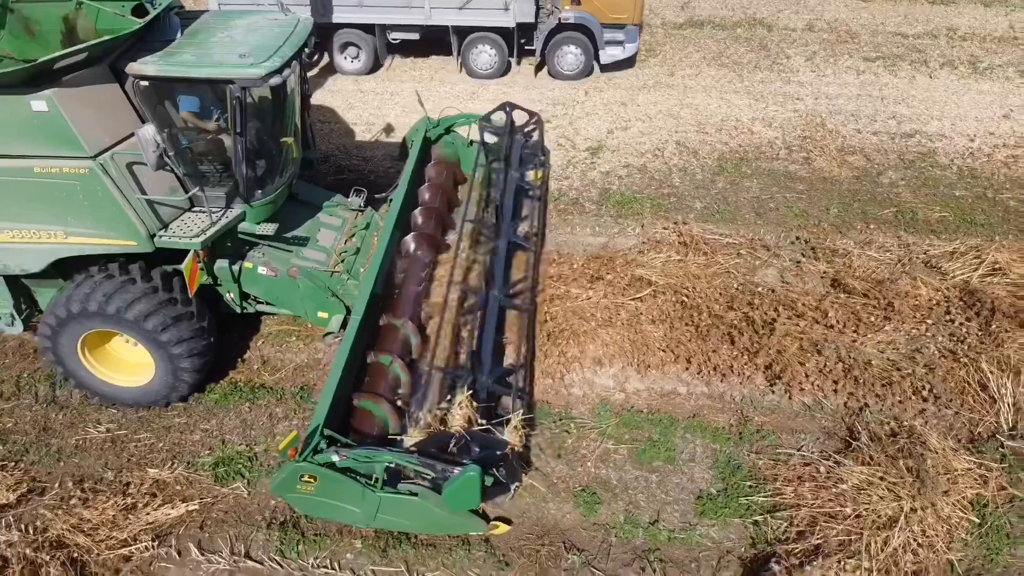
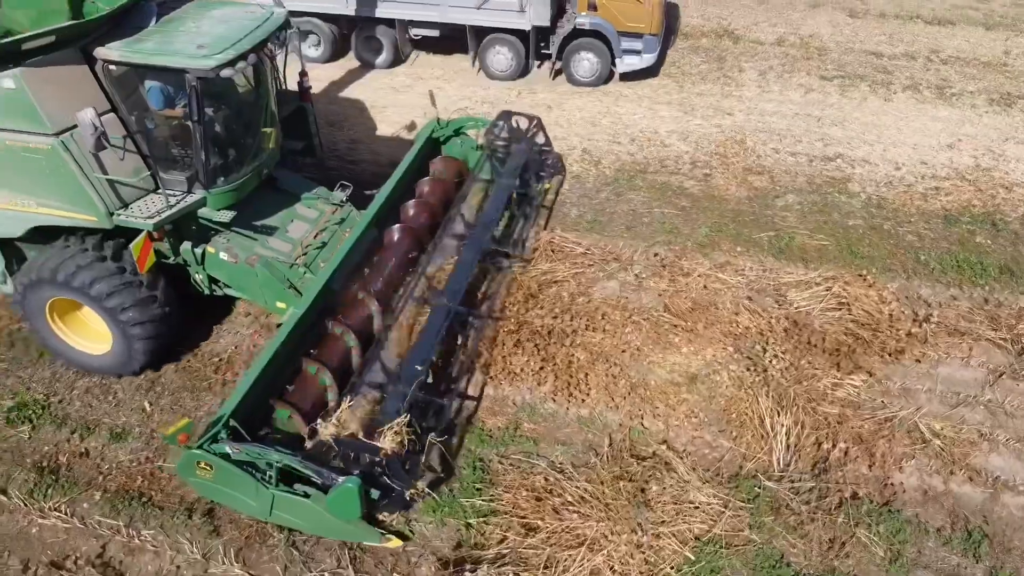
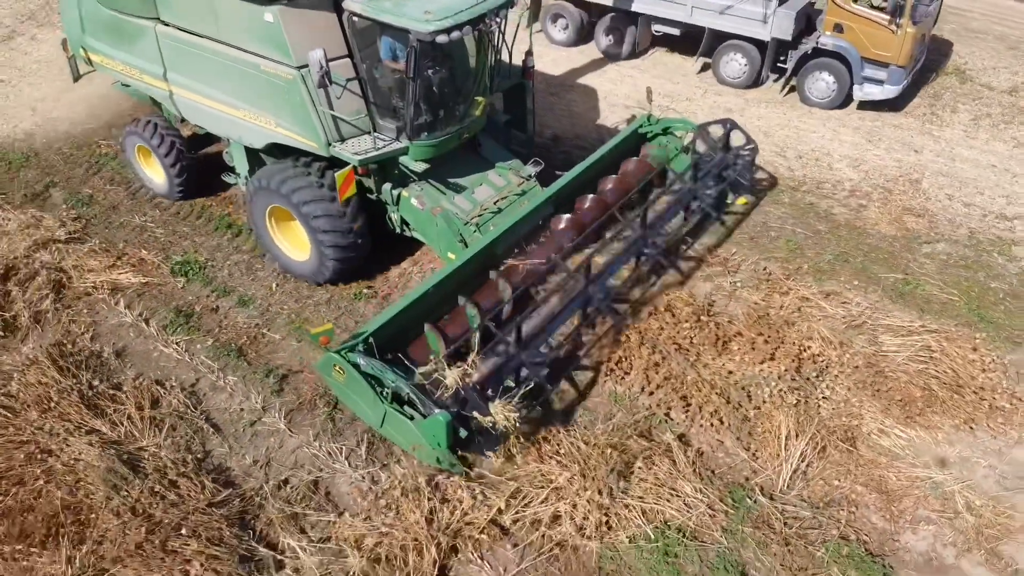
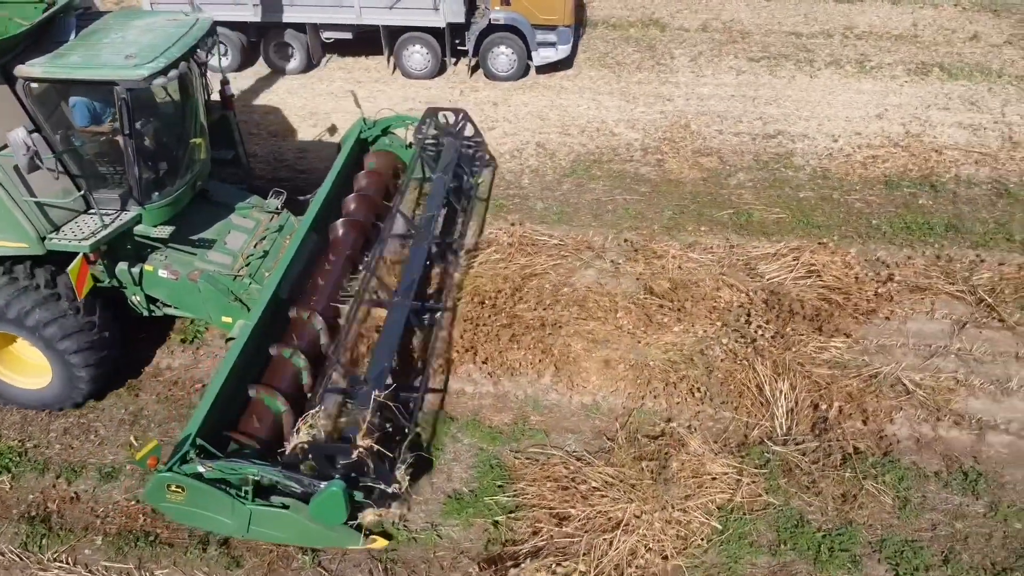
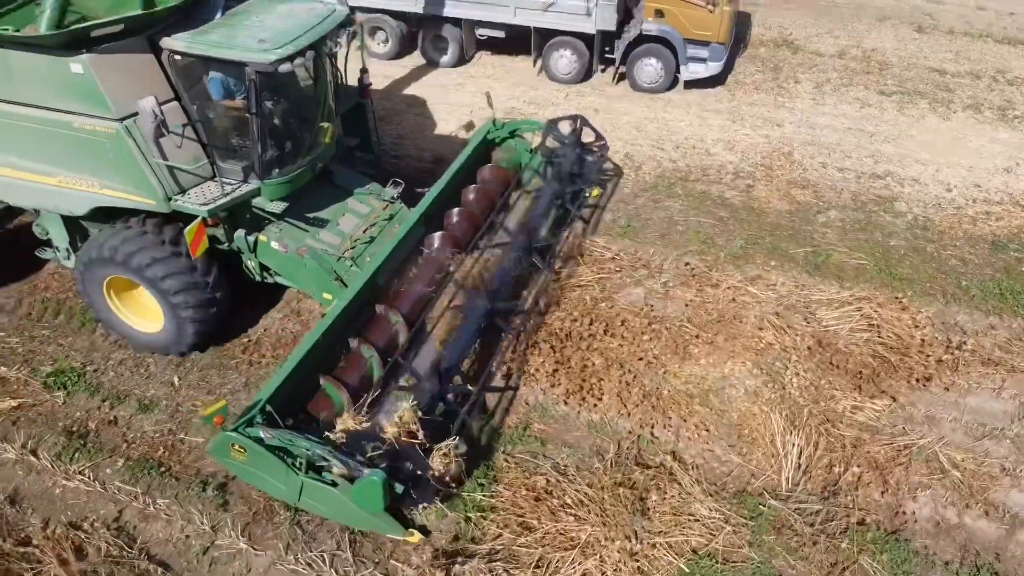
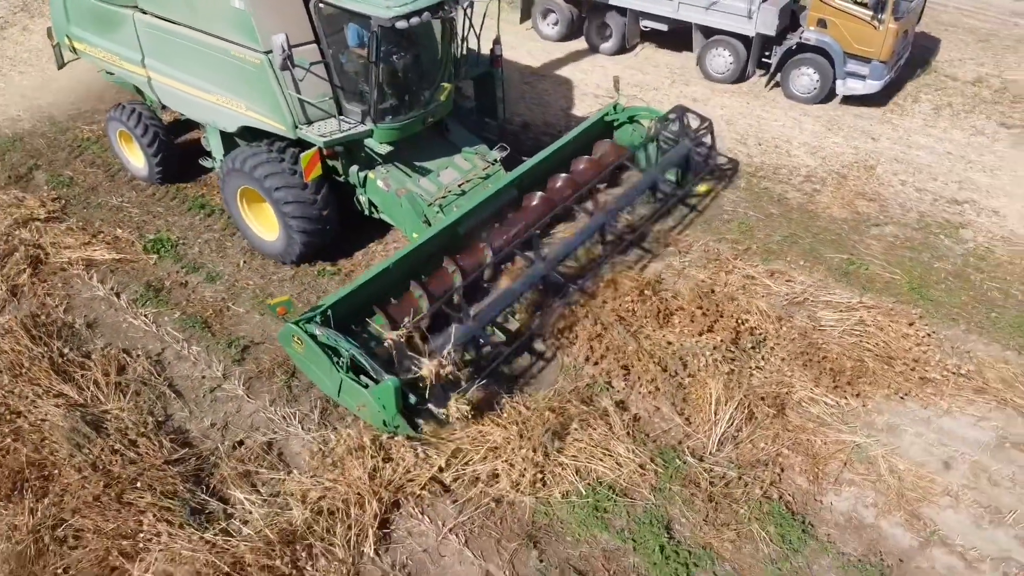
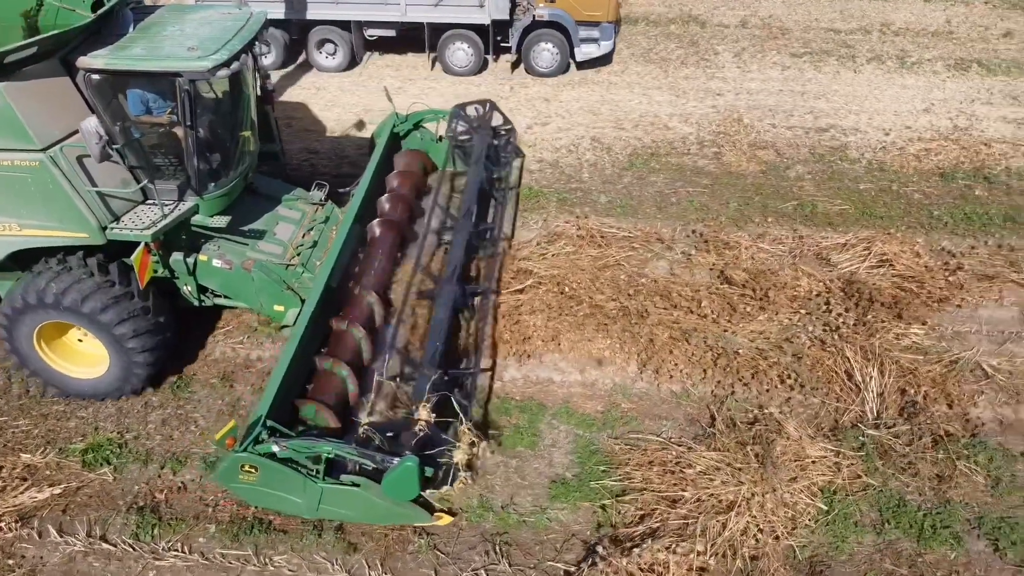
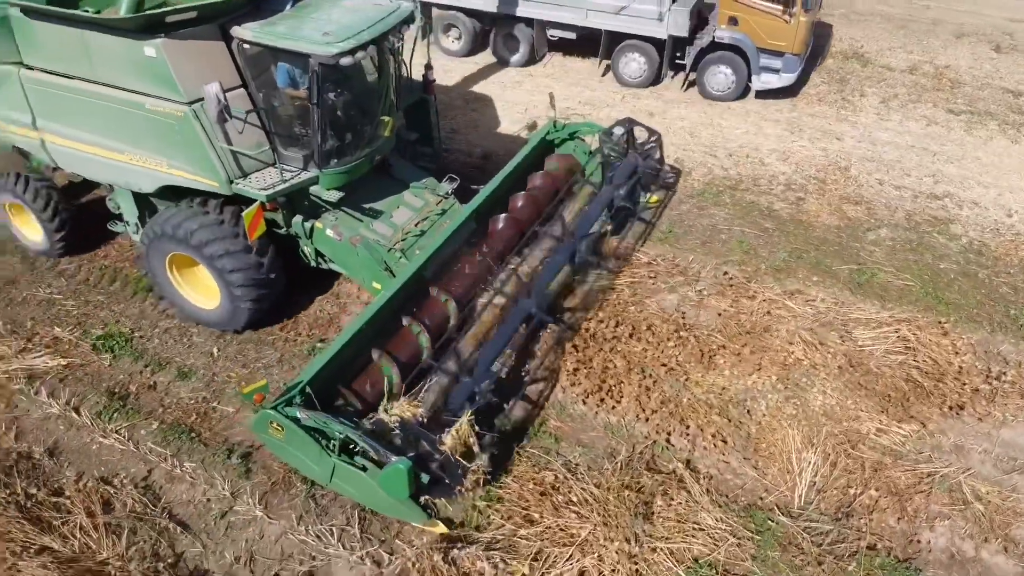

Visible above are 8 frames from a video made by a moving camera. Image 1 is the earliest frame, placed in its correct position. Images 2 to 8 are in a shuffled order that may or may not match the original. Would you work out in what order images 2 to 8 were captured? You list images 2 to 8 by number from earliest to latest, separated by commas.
7, 4, 2, 5, 8, 3, 6
